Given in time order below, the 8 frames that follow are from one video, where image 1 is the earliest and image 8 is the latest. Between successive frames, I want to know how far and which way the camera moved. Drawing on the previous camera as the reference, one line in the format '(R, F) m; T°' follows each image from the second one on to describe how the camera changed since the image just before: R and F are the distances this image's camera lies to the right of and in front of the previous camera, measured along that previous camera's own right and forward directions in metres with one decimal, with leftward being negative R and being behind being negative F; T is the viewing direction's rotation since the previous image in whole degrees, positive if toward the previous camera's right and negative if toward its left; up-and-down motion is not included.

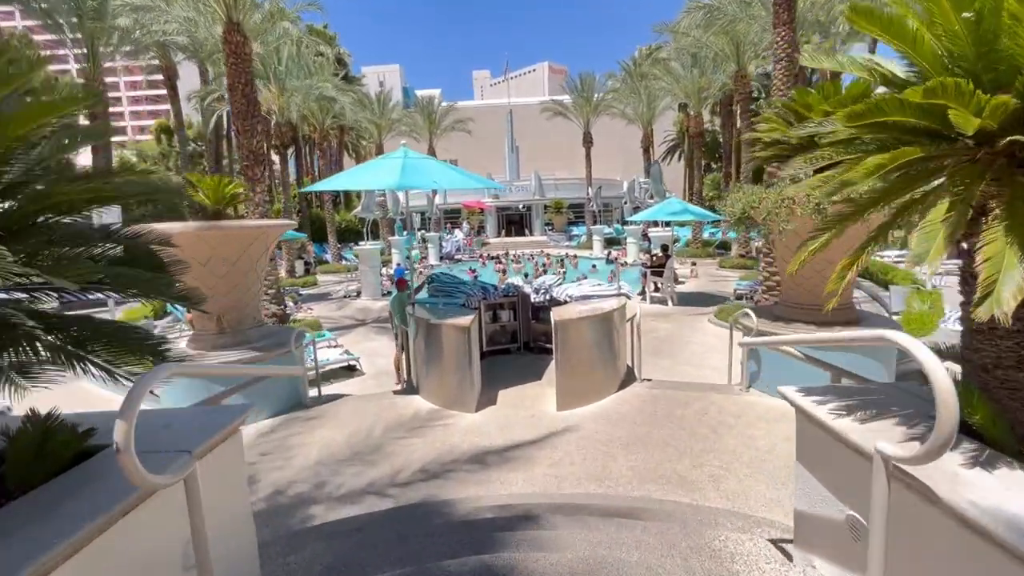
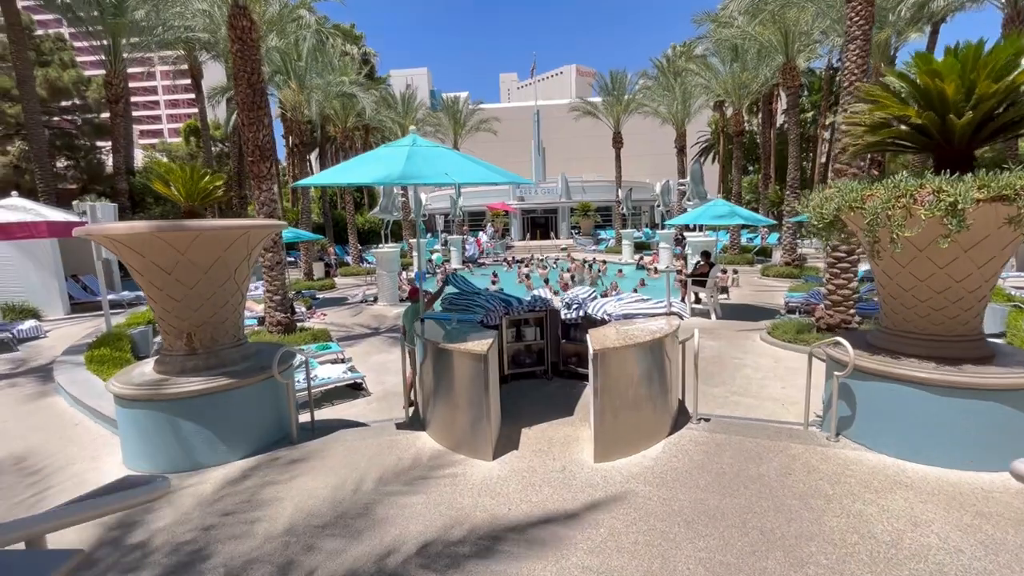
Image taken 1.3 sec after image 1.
(0.0, +1.1) m; -3°
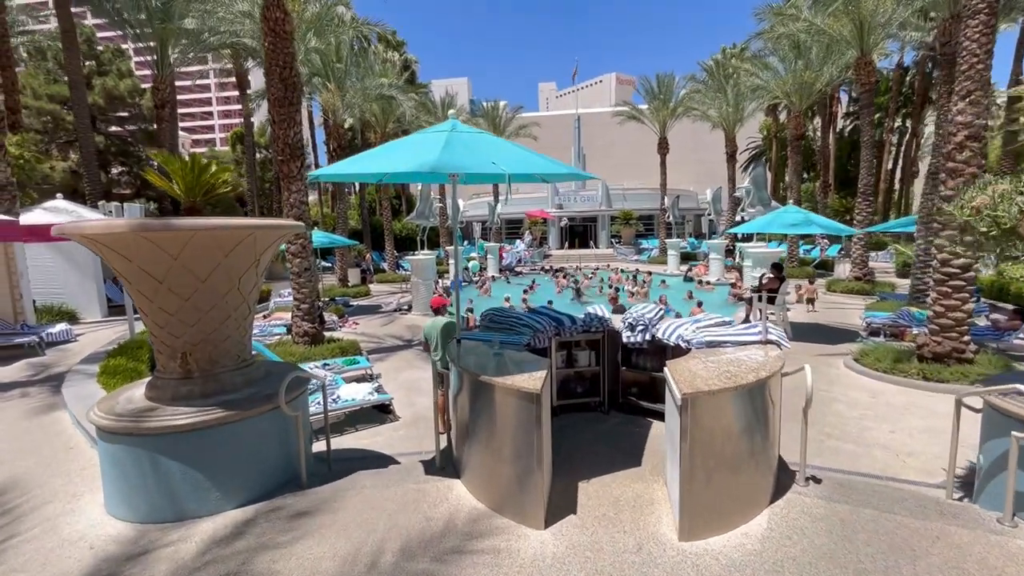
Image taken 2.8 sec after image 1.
(-0.2, +1.0) m; -4°
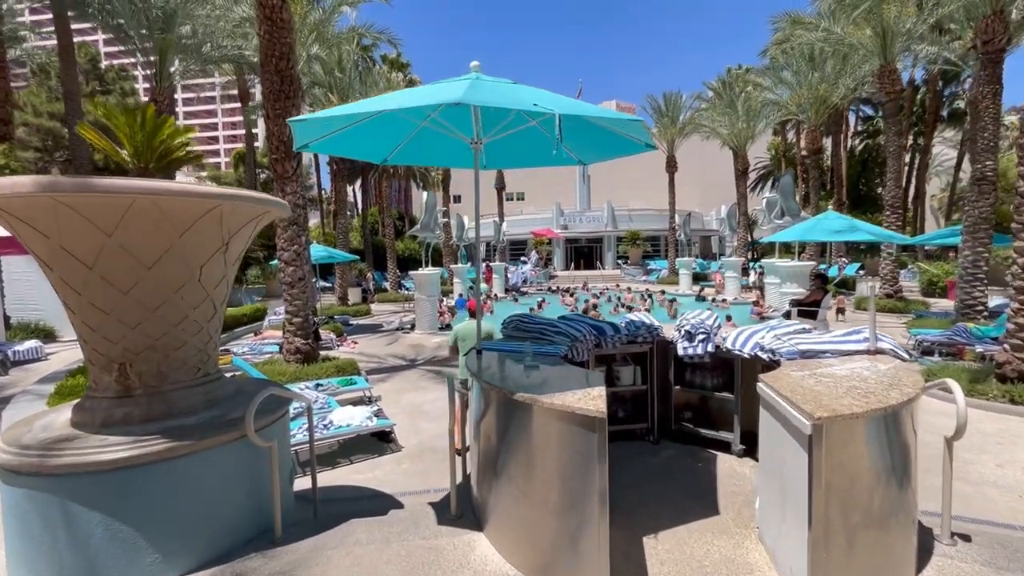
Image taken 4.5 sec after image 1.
(-0.3, +1.0) m; 0°
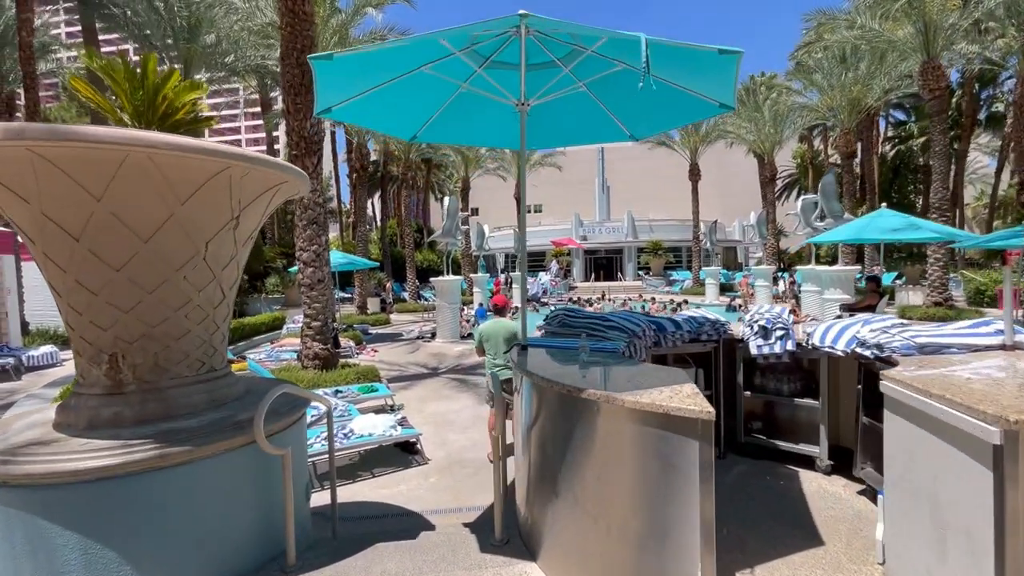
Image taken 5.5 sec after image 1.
(-0.2, +0.5) m; -2°
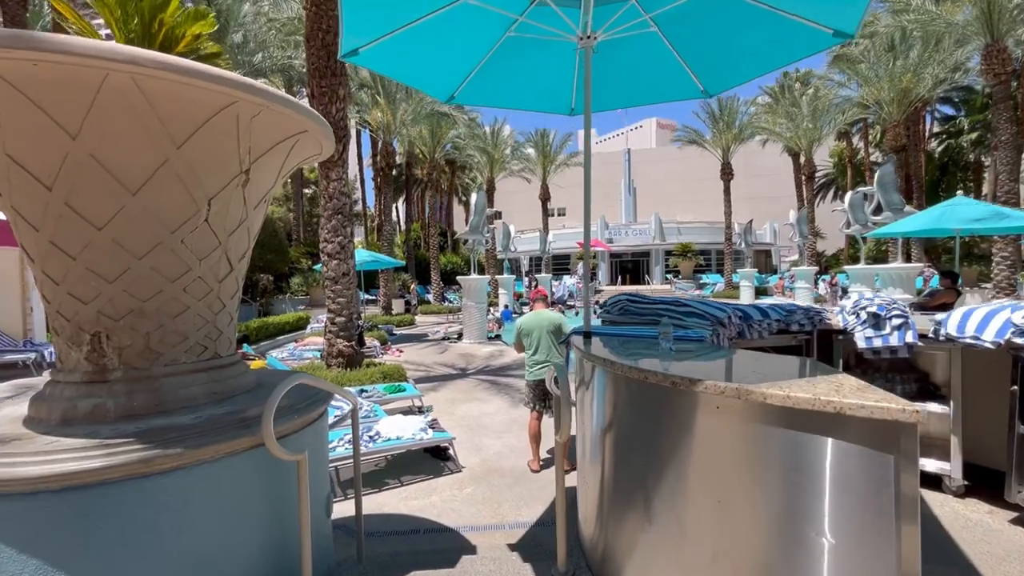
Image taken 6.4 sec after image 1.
(-0.2, +0.6) m; -3°
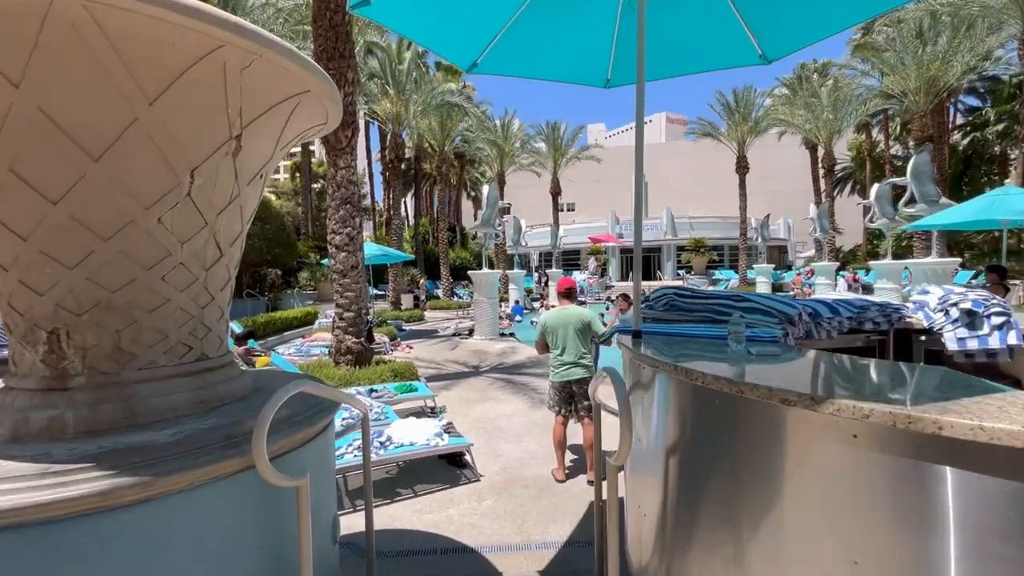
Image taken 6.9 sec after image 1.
(-0.1, +0.4) m; -1°
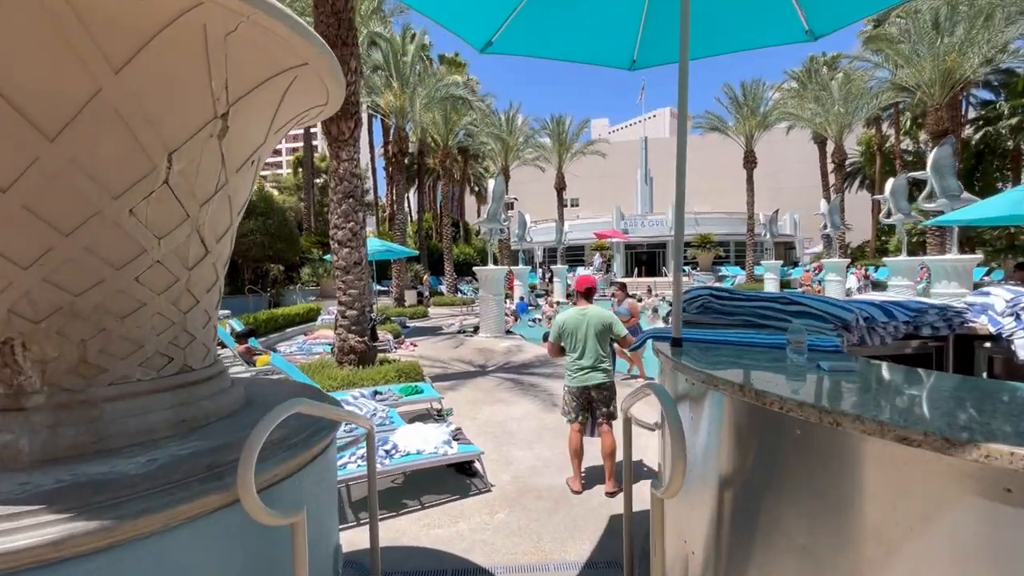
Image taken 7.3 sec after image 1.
(-0.1, +0.3) m; 0°
